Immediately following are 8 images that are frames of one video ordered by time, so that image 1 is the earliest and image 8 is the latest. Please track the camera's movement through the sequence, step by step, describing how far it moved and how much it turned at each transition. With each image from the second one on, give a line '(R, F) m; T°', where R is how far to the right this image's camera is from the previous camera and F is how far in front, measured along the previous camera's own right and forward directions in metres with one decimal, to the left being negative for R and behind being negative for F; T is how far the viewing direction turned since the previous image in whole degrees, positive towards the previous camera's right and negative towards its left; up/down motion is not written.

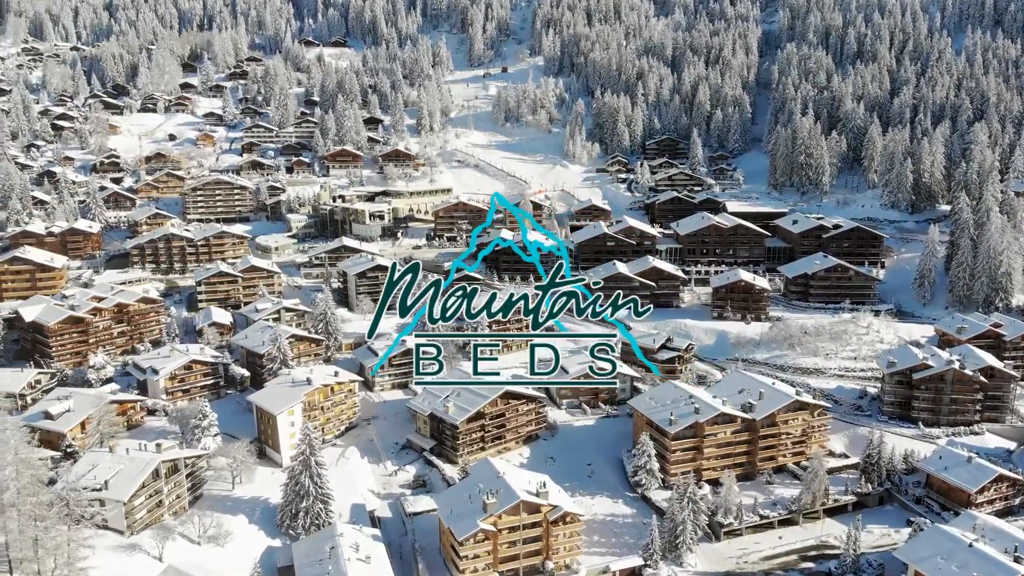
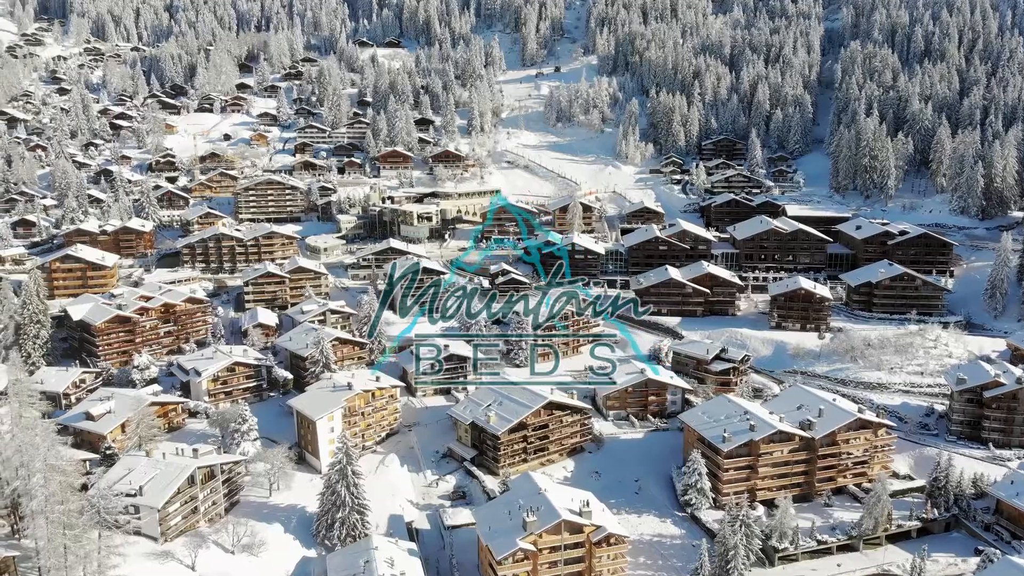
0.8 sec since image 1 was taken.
(+0.2, +1.2) m; -3°
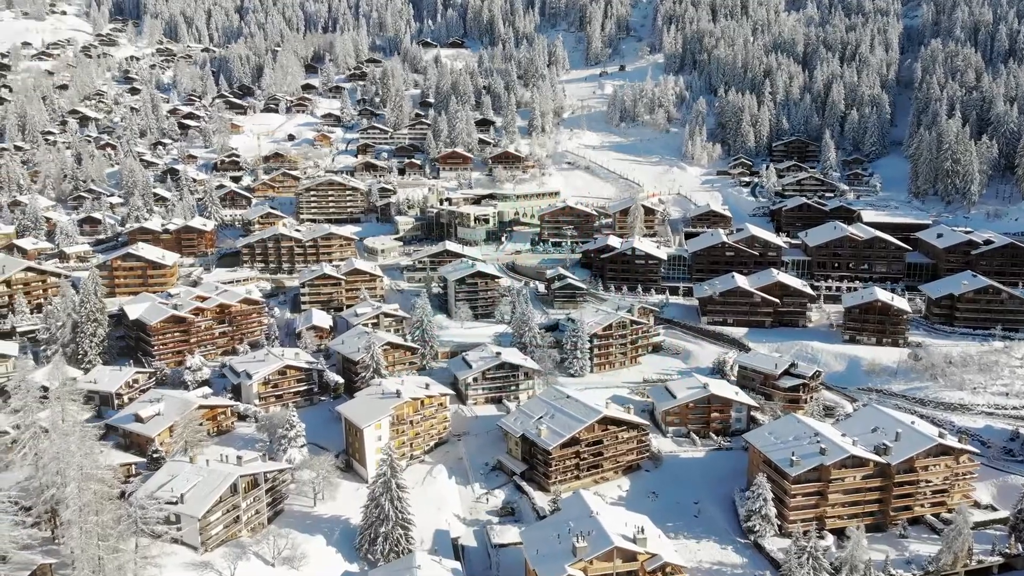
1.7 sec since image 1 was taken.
(+0.3, +1.5) m; -4°
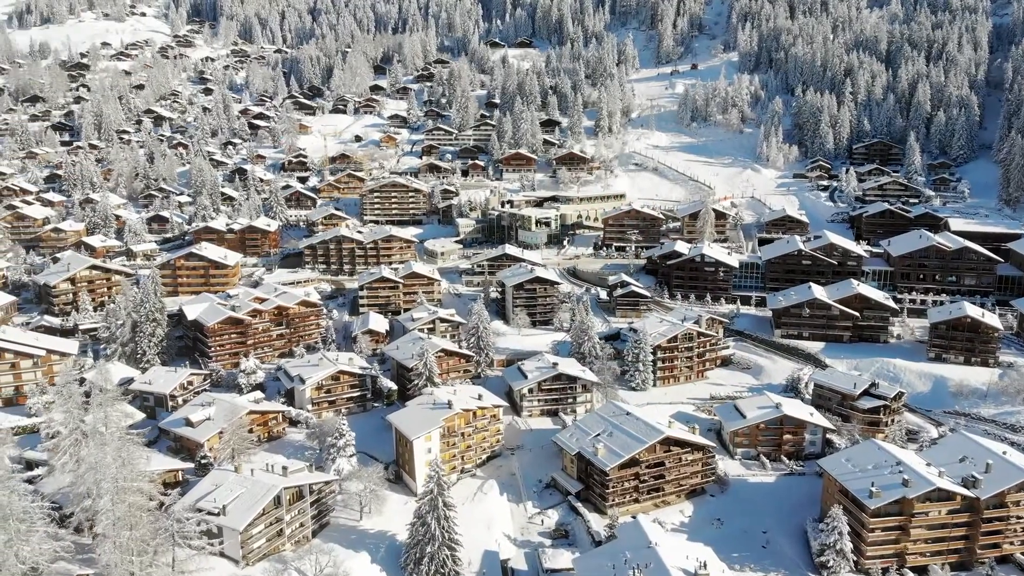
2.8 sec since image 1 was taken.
(+0.3, +1.6) m; -4°
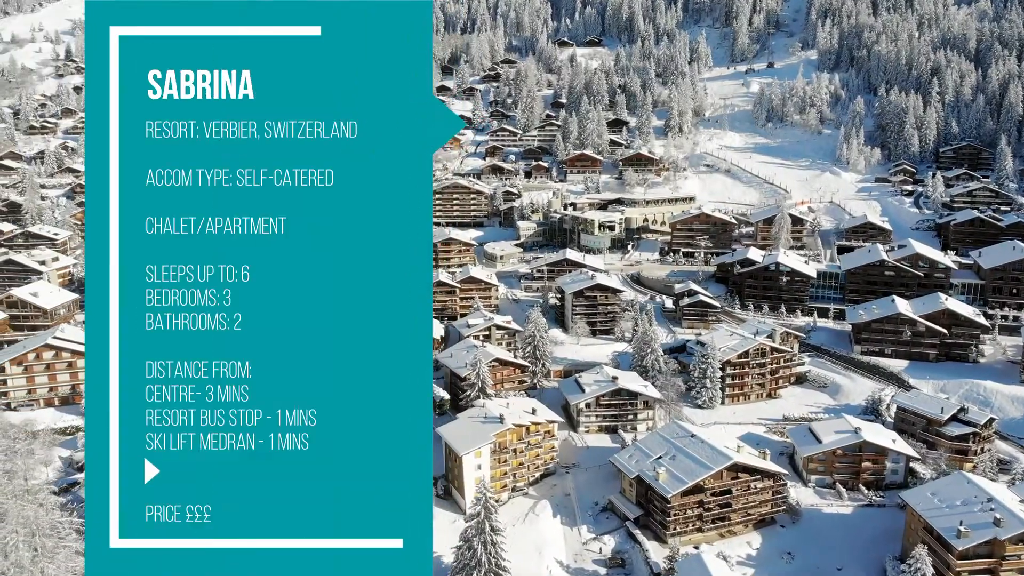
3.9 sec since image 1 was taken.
(+0.3, +1.8) m; -4°
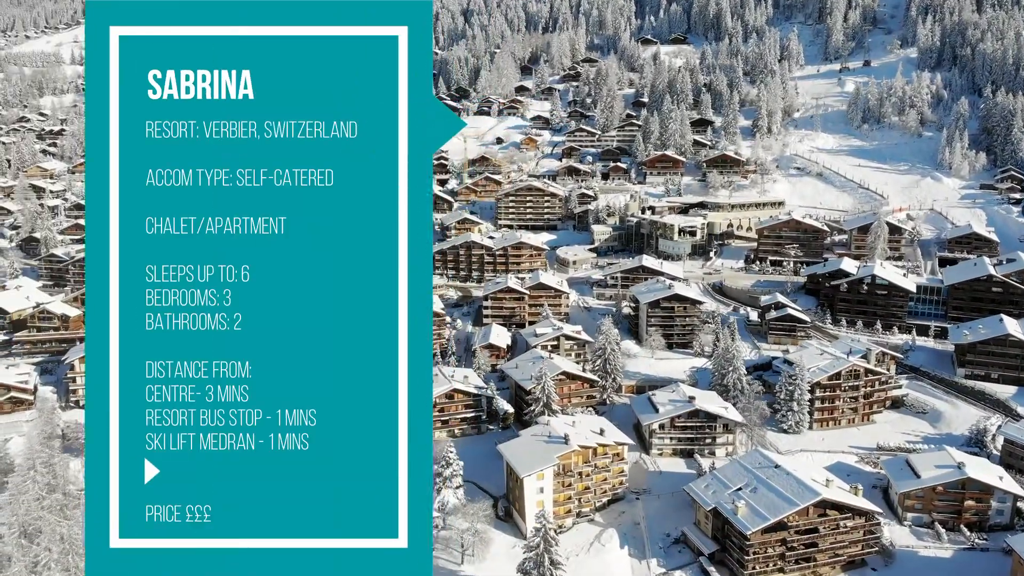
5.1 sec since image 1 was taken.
(+0.3, +1.9) m; -4°
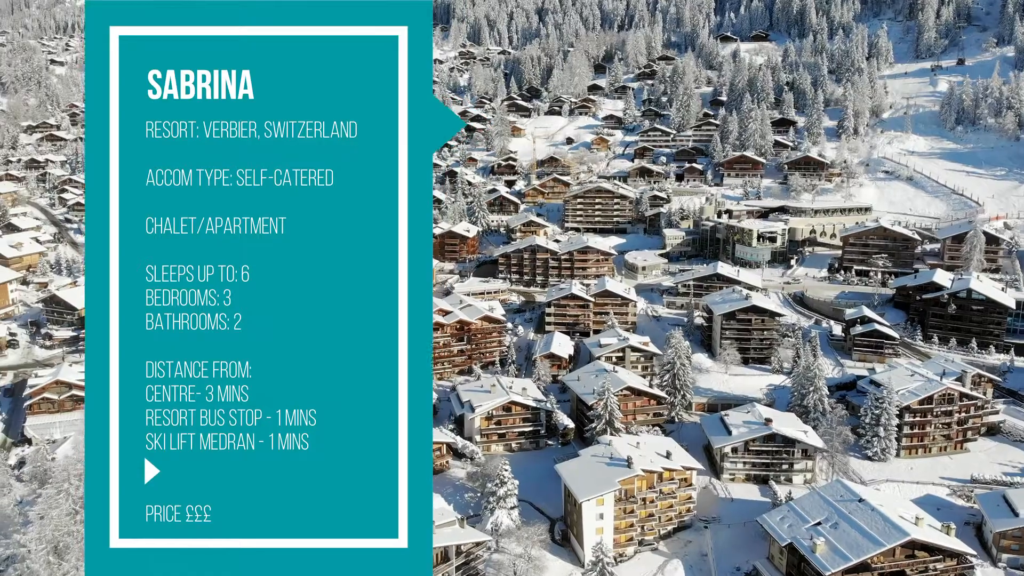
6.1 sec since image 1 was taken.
(+0.3, +1.7) m; -4°
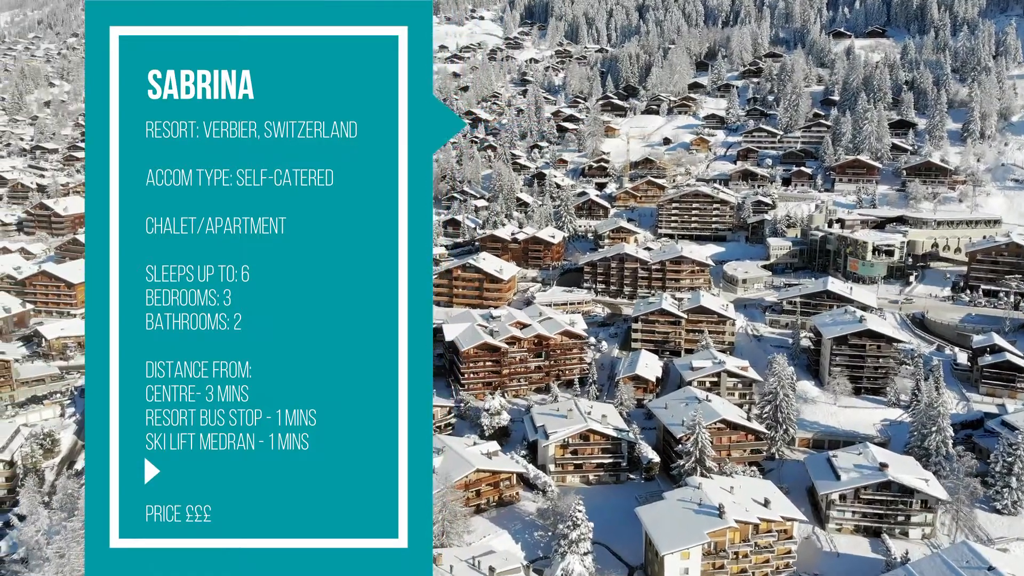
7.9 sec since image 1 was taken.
(+0.4, +2.6) m; -5°
